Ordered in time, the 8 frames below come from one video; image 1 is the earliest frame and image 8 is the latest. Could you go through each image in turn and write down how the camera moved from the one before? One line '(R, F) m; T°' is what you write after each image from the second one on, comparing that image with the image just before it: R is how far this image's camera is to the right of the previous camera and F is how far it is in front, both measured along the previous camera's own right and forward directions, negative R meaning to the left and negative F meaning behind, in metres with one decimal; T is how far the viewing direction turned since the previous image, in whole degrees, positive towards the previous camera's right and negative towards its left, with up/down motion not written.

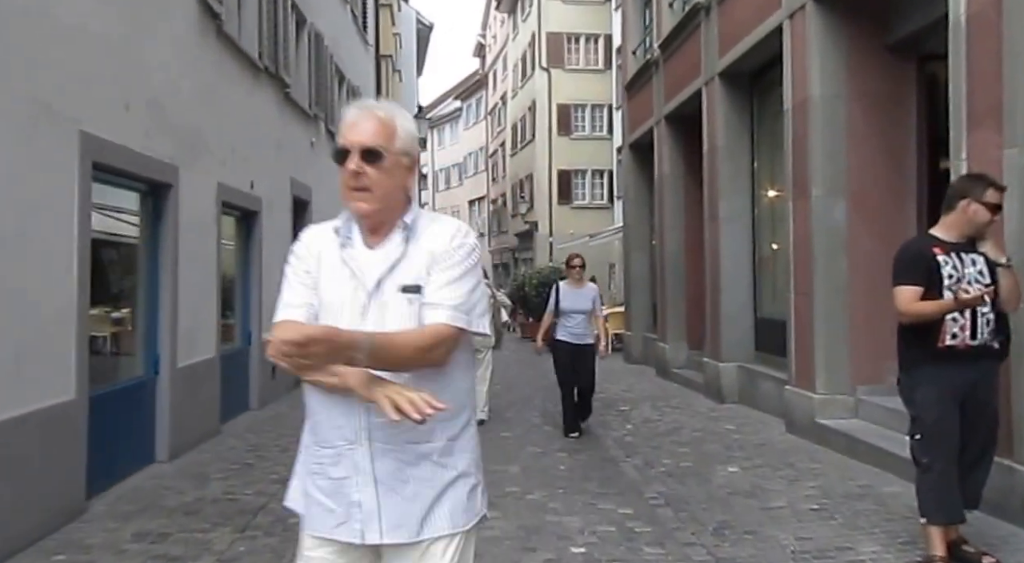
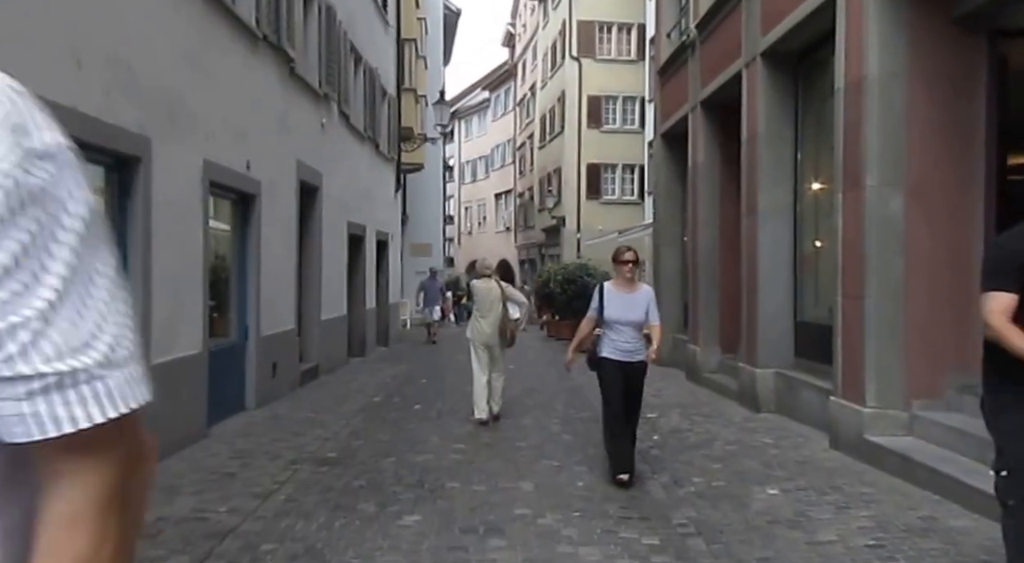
(+0.1, +0.9) m; -2°
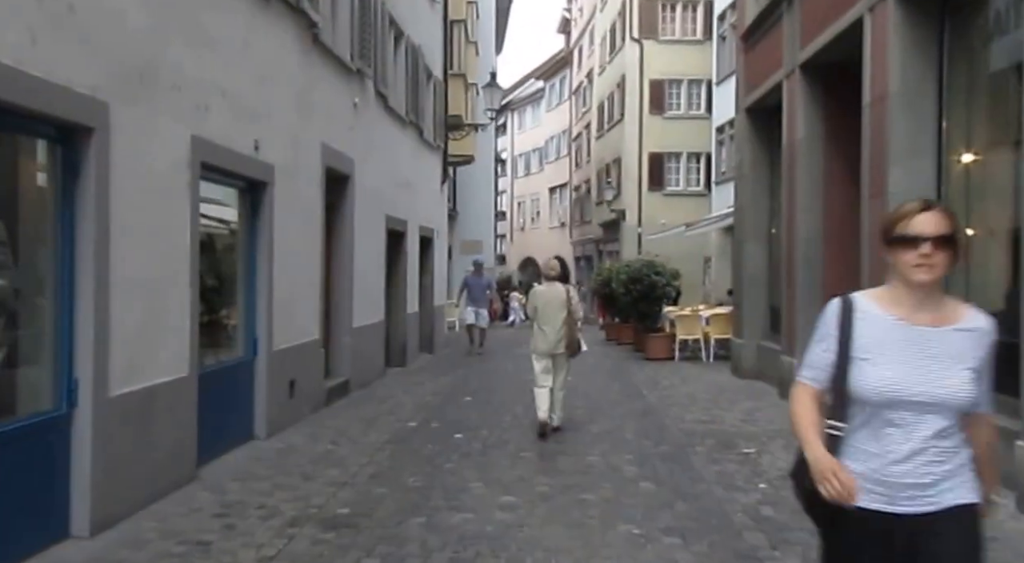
(-0.1, +2.1) m; -4°
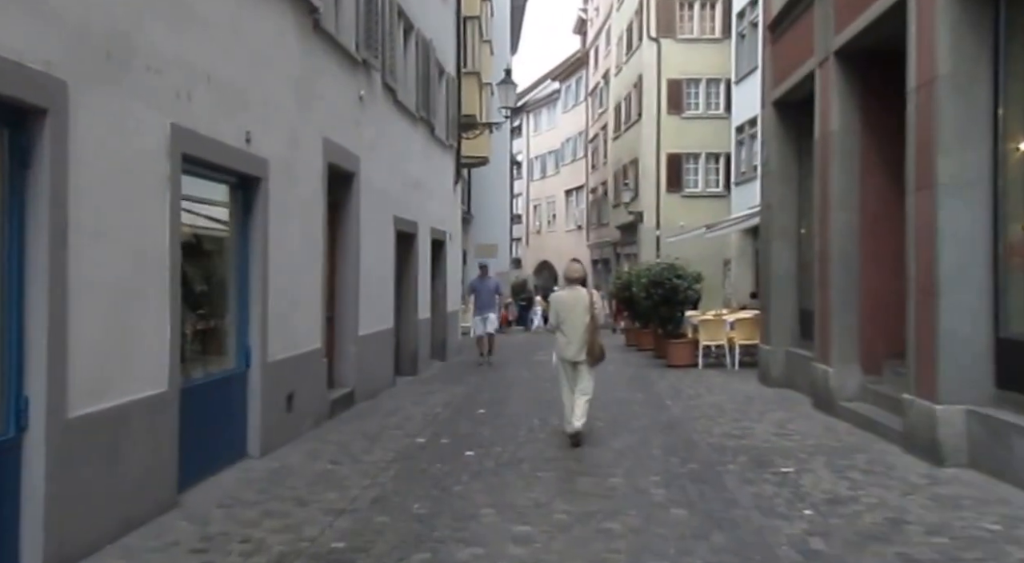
(0.0, +0.7) m; -1°
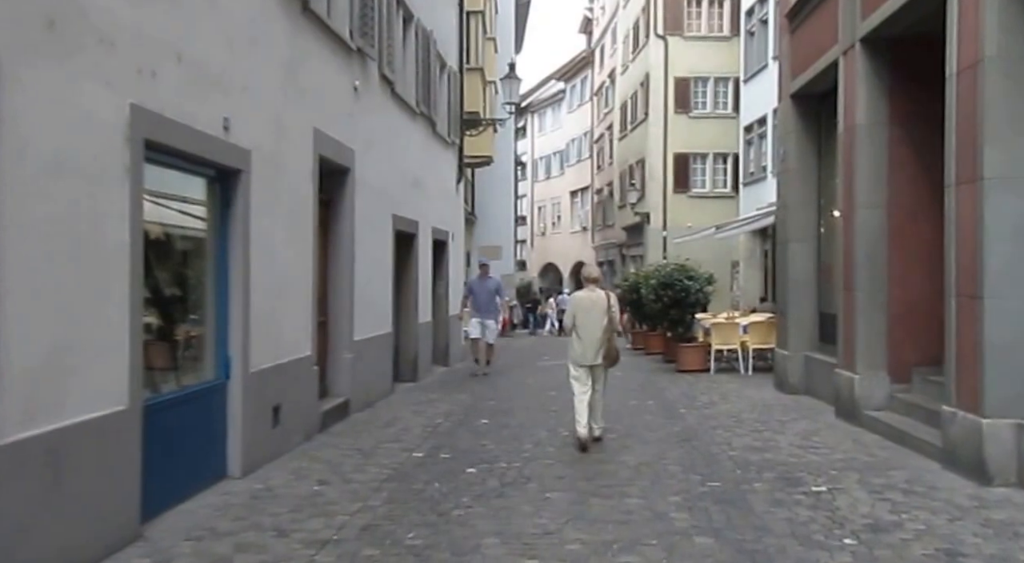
(0.0, +0.7) m; 0°
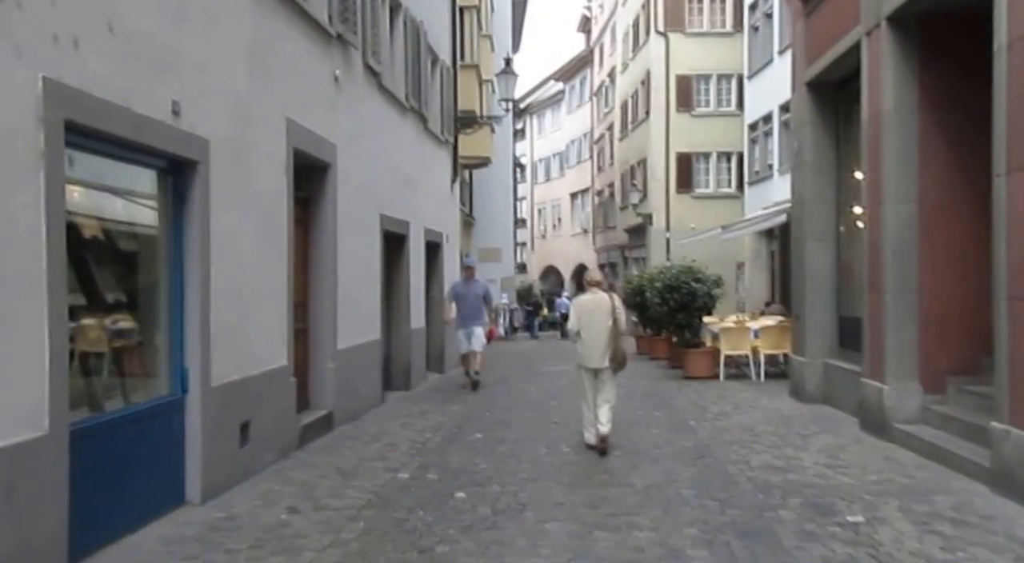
(+0.1, +0.9) m; 0°
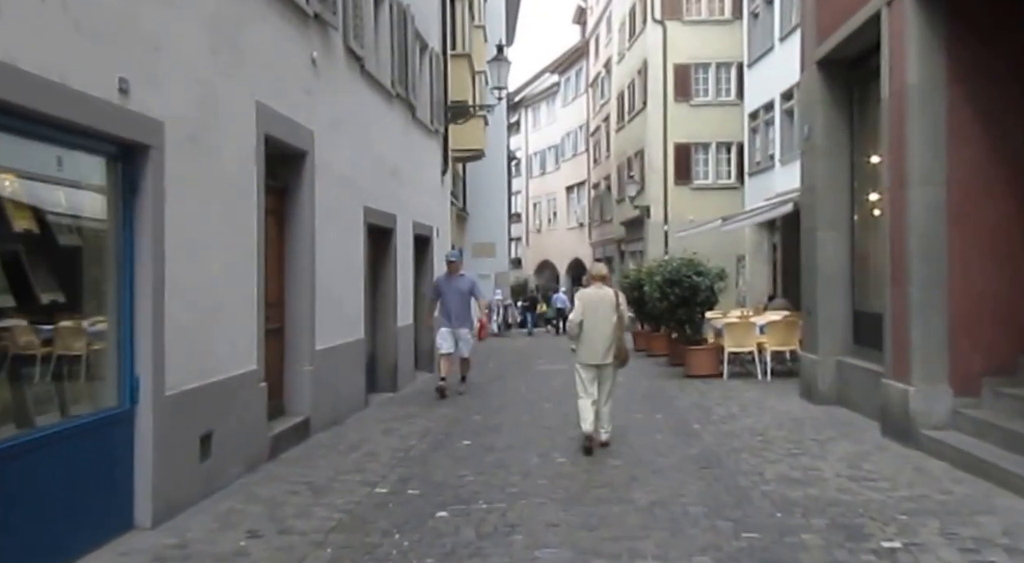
(+0.1, +0.8) m; 0°
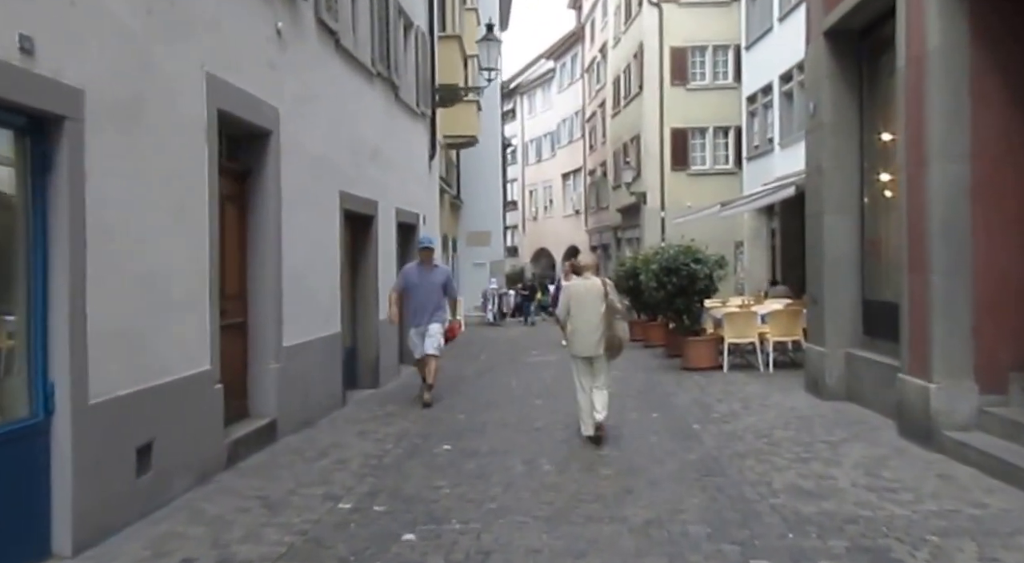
(+0.2, +0.8) m; 0°
